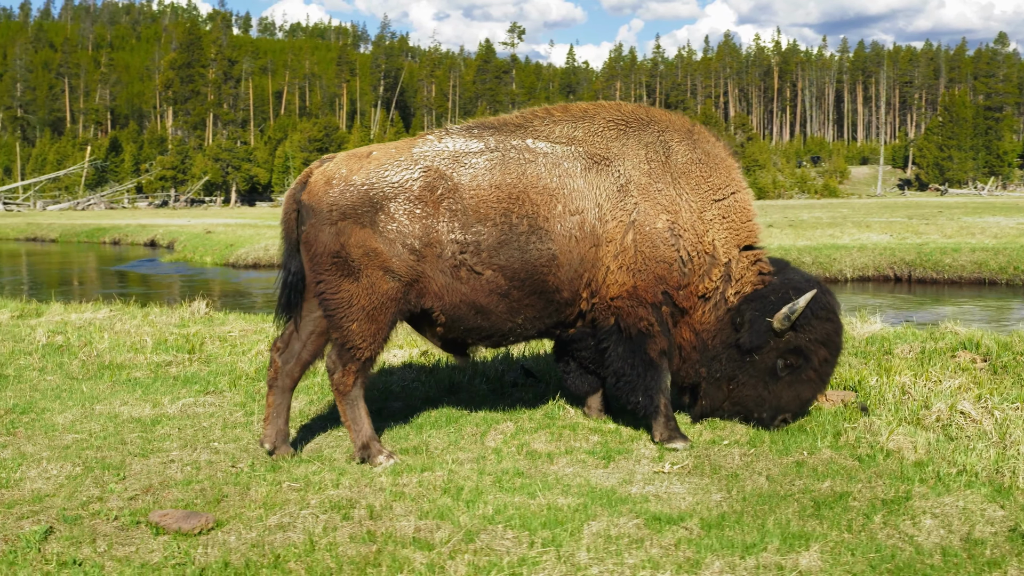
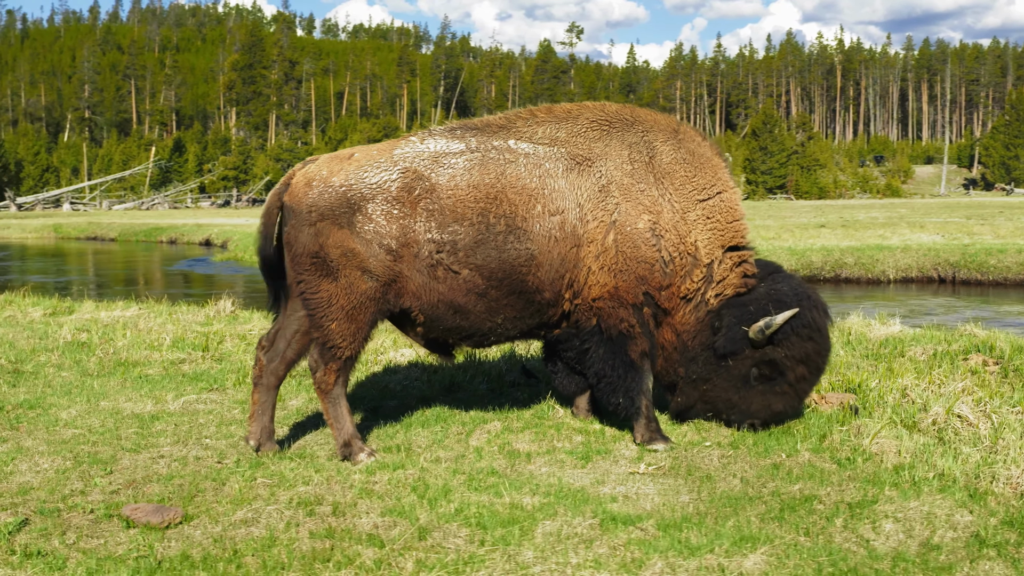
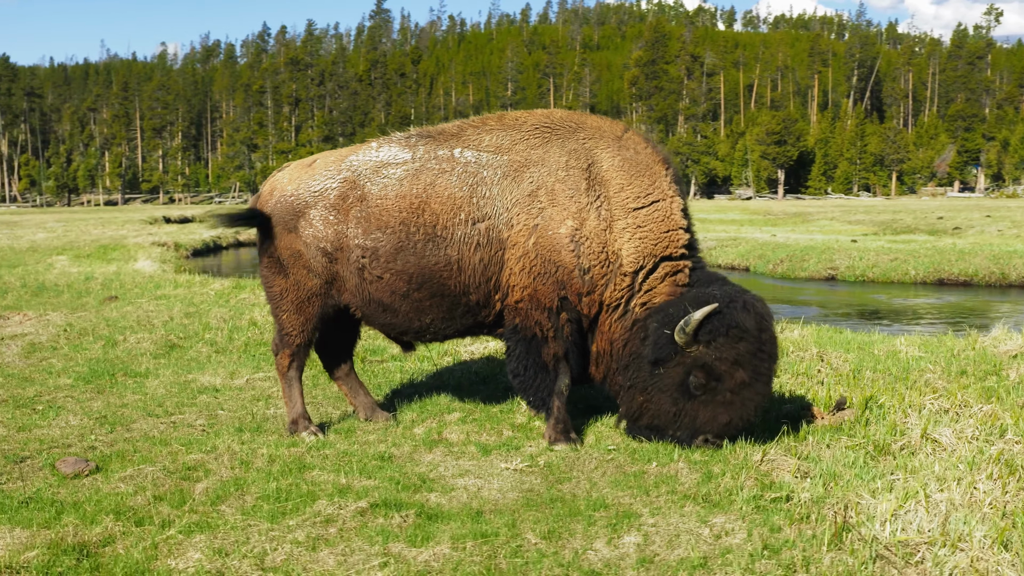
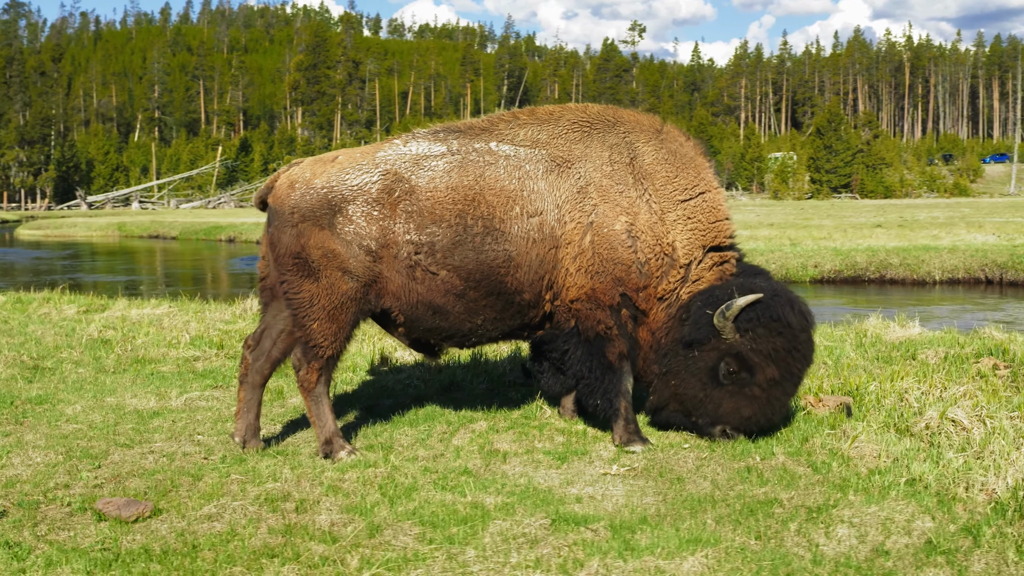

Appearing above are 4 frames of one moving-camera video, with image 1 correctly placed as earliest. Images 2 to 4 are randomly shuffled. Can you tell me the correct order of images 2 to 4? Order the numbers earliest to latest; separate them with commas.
2, 4, 3
